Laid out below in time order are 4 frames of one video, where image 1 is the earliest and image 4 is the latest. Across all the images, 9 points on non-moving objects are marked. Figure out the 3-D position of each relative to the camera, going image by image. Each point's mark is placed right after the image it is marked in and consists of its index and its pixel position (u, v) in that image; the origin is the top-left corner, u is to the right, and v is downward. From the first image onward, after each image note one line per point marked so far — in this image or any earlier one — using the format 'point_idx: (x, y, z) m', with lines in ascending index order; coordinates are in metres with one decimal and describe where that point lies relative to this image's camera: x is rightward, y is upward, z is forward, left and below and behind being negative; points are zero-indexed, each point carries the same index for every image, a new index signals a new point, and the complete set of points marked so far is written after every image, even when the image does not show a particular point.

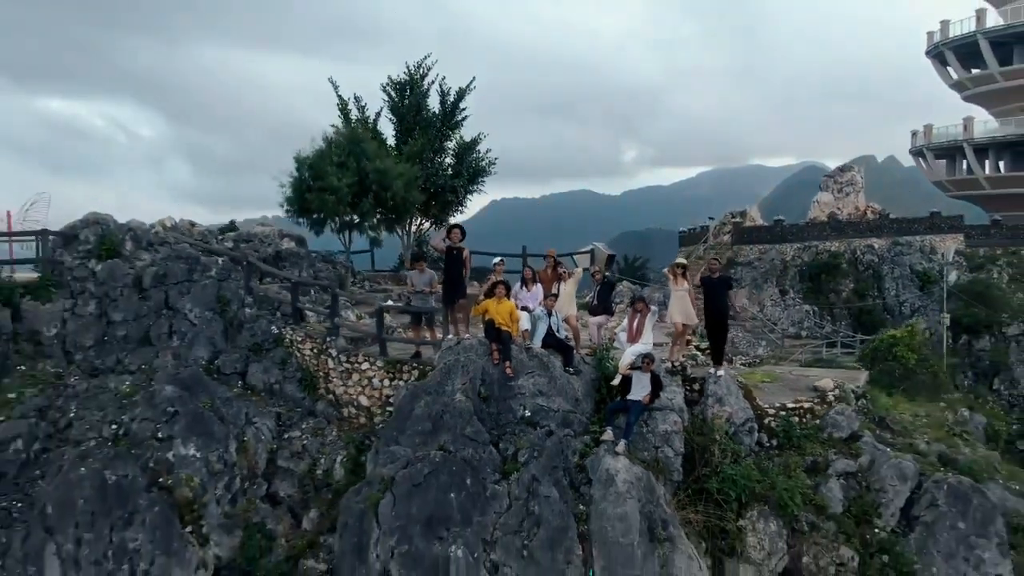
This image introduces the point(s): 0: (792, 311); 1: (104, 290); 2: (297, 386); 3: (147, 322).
0: (+7.5, -0.6, +19.8) m
1: (-4.3, 0.0, +7.9) m
2: (-2.1, -1.0, +7.4) m
3: (-3.9, -0.3, +7.8) m
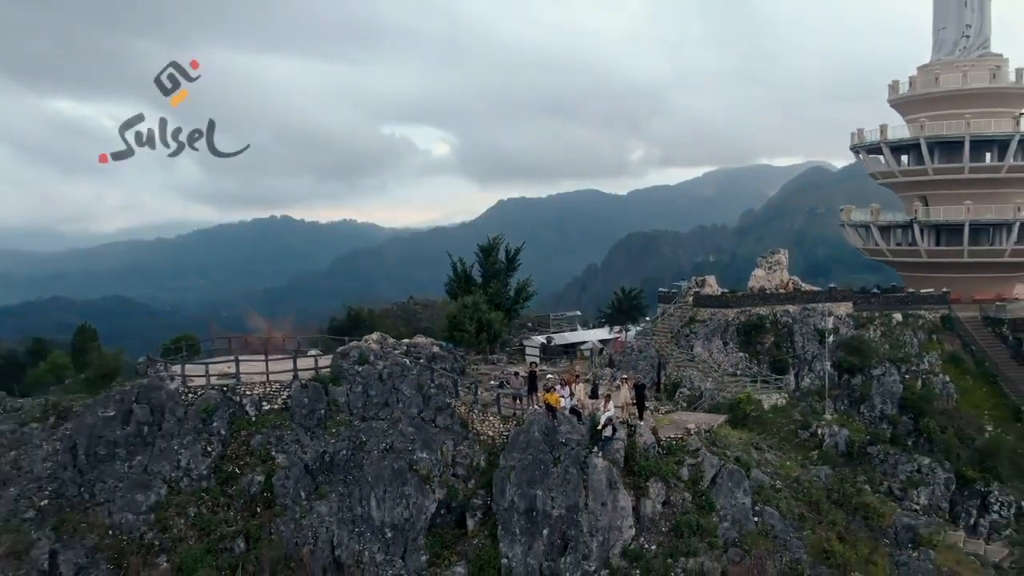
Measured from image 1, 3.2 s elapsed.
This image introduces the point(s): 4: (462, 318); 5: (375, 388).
0: (+8.5, -2.7, +29.0) m
1: (-3.4, -2.1, +17.2) m
2: (-1.2, -3.1, +16.6) m
3: (-2.9, -2.5, +17.1) m
4: (-1.3, -0.8, +19.6) m
5: (-3.2, -2.3, +17.1) m
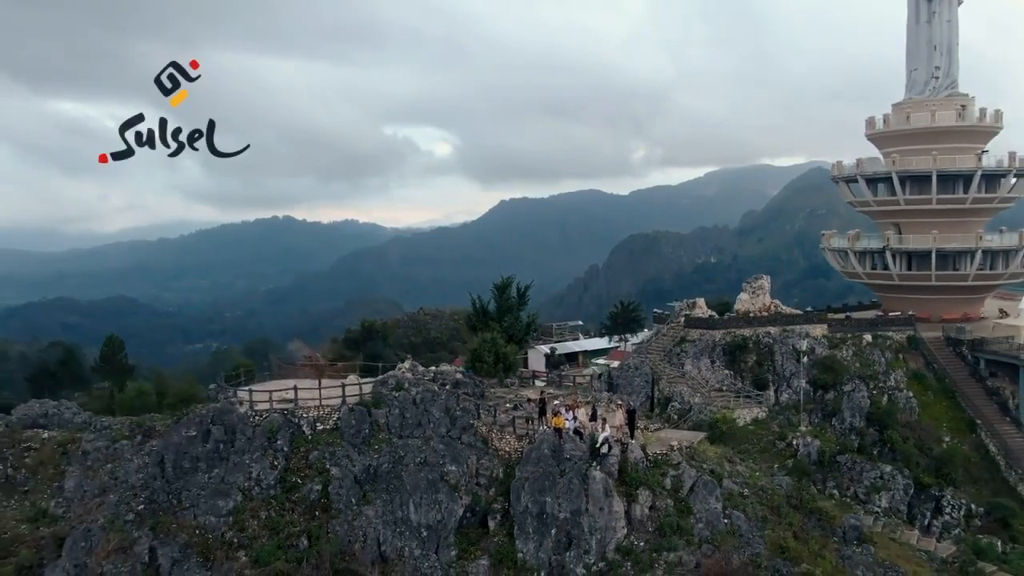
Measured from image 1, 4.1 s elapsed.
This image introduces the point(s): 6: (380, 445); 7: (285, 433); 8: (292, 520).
0: (+8.9, -3.7, +32.3) m
1: (-3.1, -3.2, +20.5) m
2: (-0.8, -4.1, +19.9) m
3: (-2.6, -3.5, +20.4) m
4: (-1.0, -1.9, +22.9) m
5: (-2.8, -3.4, +20.5) m
6: (-3.5, -4.2, +19.8) m
7: (-6.0, -3.8, +19.6) m
8: (-5.5, -5.8, +18.4) m
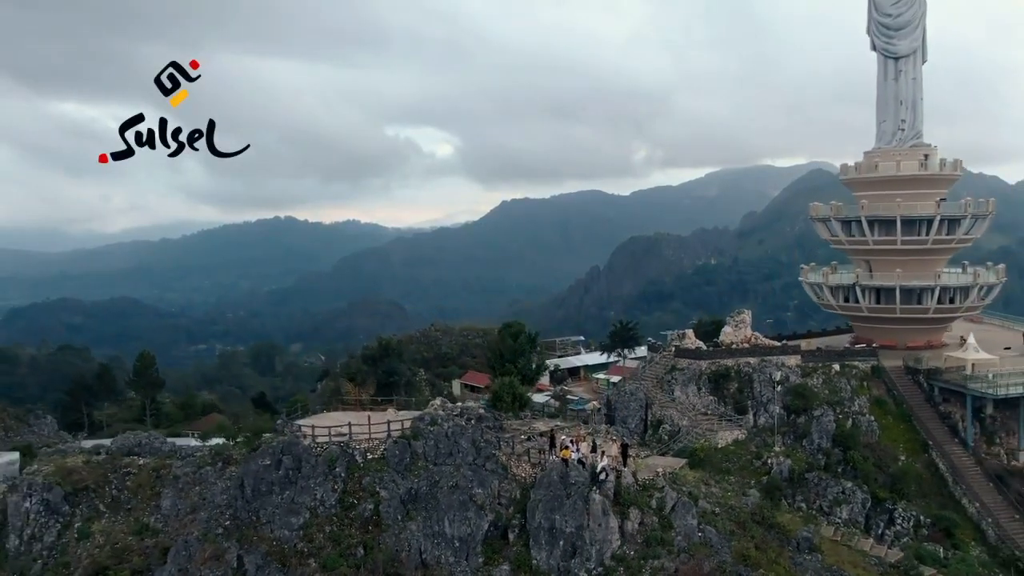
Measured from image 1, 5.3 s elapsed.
0: (+9.4, -5.5, +36.7) m
1: (-2.6, -5.0, +24.9) m
2: (-0.3, -5.9, +24.3) m
3: (-2.1, -5.3, +24.8) m
4: (-0.5, -3.7, +27.3) m
5: (-2.4, -5.2, +24.9) m
6: (-3.0, -6.0, +24.2) m
7: (-5.5, -5.6, +24.1) m
8: (-5.0, -7.6, +22.9) m
